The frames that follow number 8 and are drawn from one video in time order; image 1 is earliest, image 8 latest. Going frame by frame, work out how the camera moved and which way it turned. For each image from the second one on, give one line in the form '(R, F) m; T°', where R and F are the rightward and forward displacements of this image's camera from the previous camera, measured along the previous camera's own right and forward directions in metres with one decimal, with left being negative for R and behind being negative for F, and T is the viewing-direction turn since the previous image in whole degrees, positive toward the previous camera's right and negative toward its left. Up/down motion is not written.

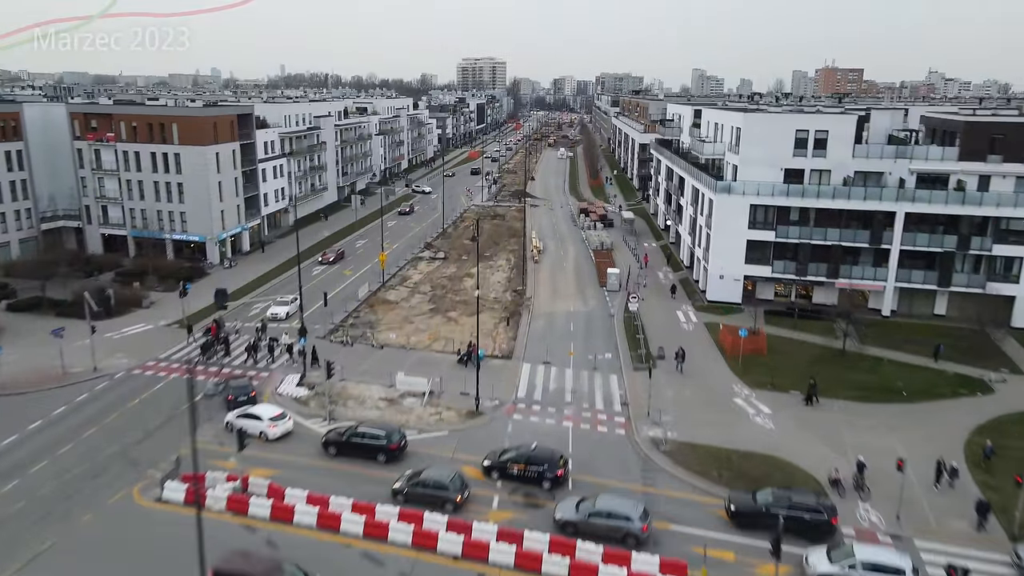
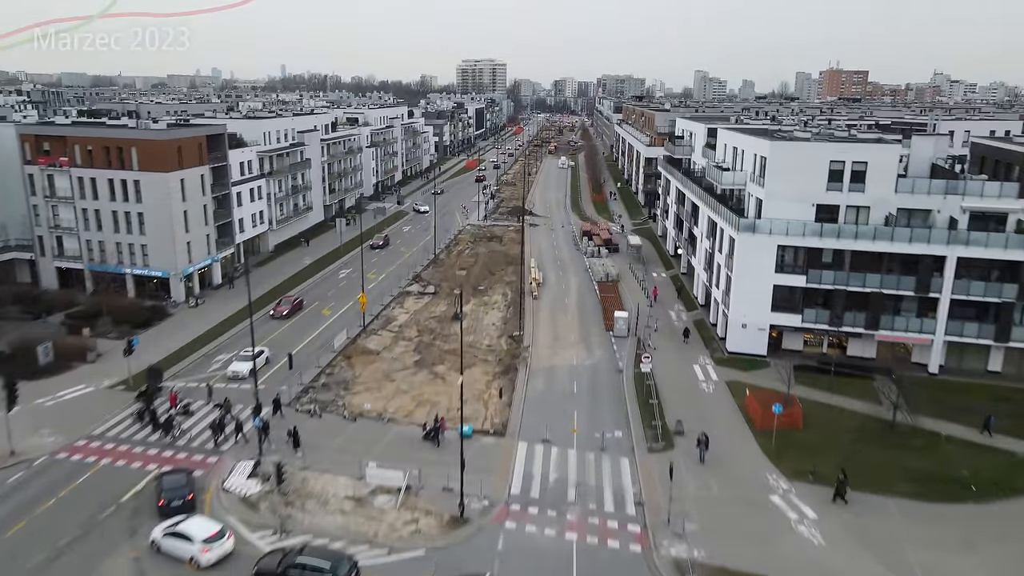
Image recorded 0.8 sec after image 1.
(+0.3, +4.7) m; 0°
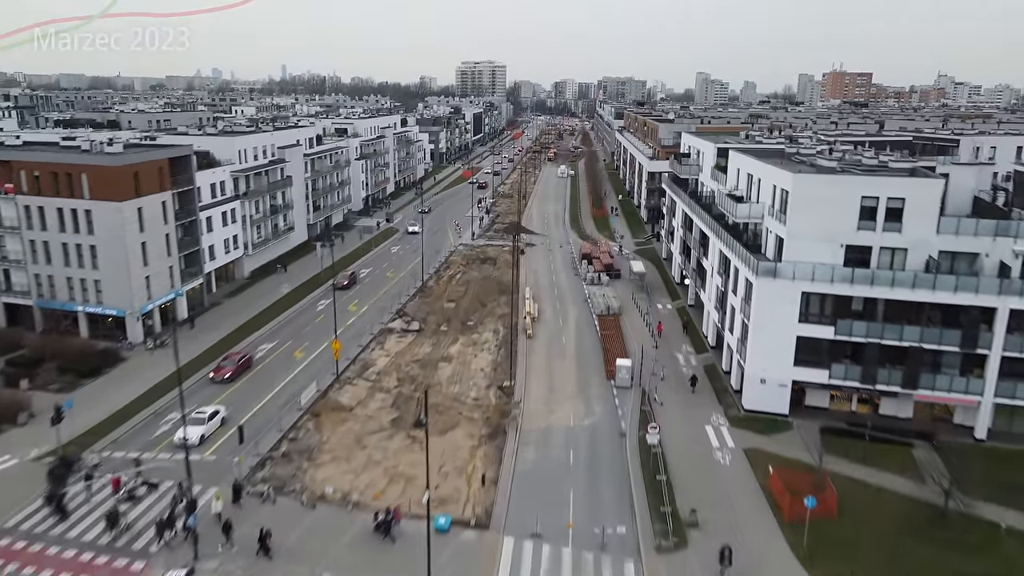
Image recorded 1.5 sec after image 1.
(+0.5, +4.1) m; 0°
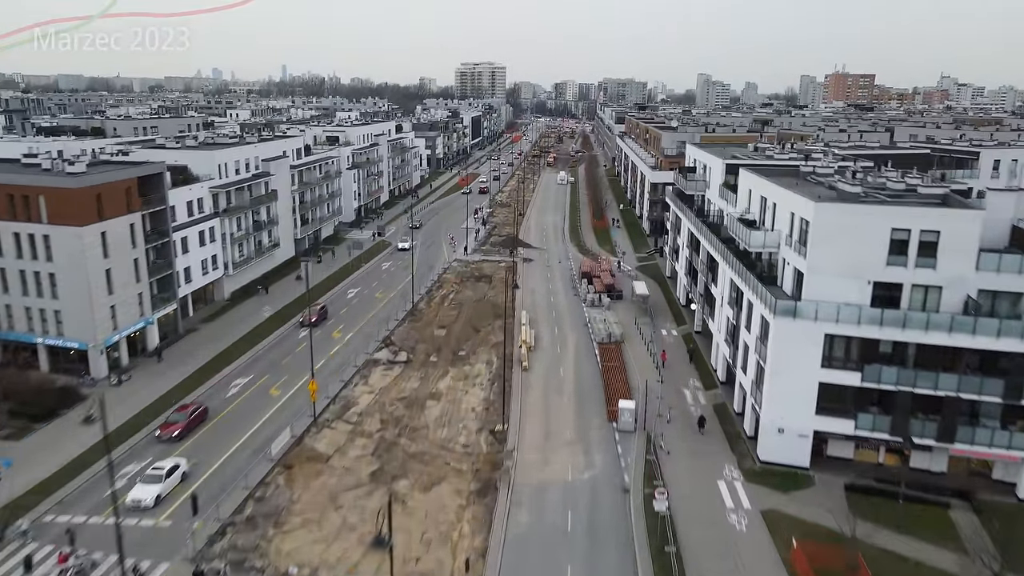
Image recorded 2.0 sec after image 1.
(+0.3, +3.0) m; 0°
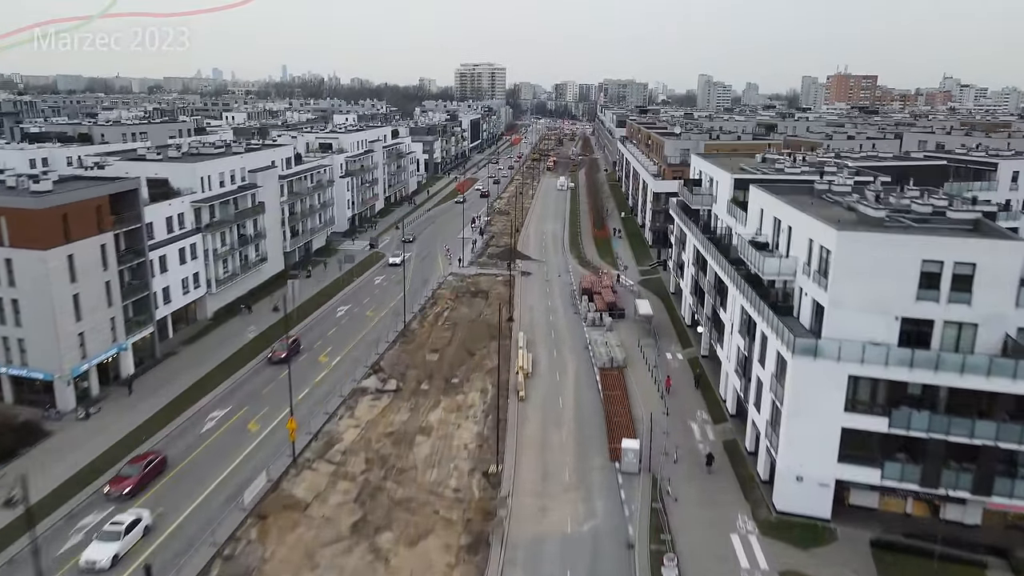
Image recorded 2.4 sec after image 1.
(+0.2, +2.4) m; 0°
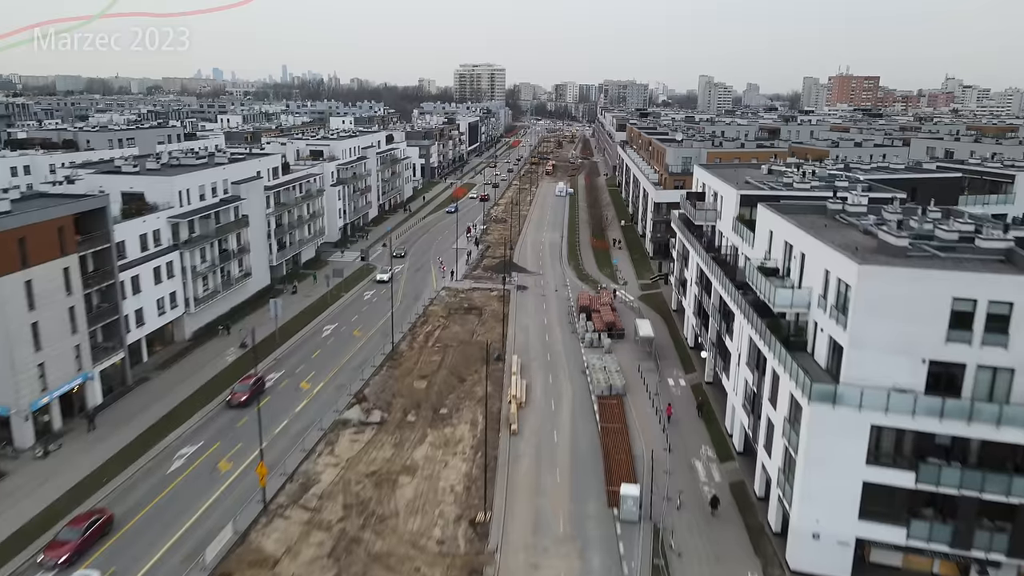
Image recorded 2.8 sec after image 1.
(+0.4, +2.4) m; 0°
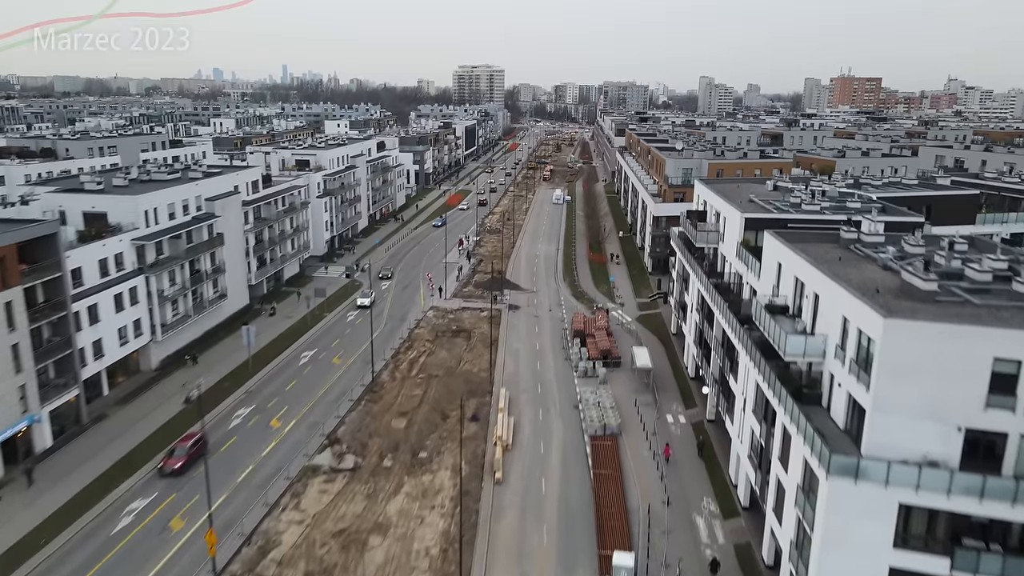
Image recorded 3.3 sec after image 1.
(+0.7, +3.0) m; 0°
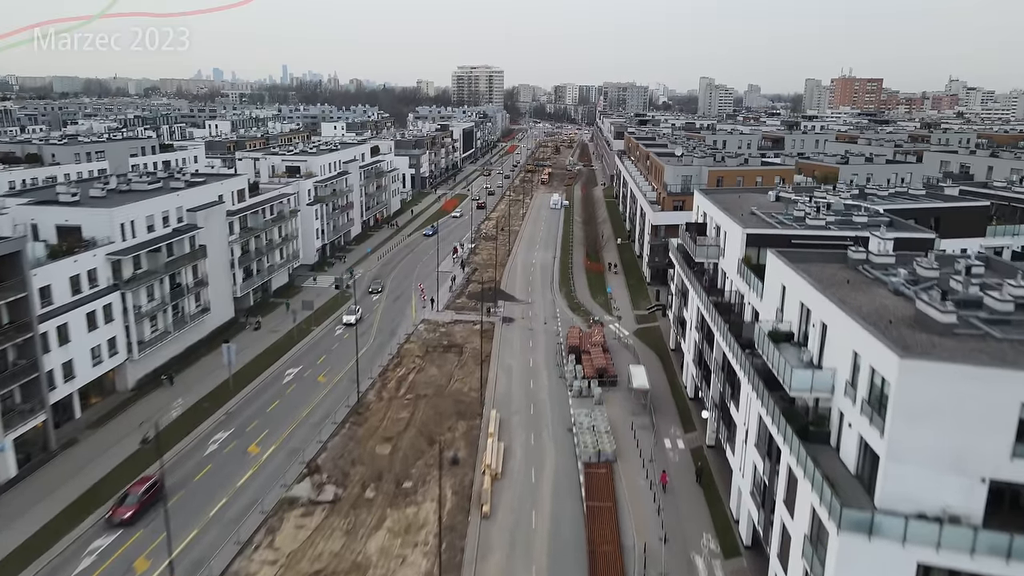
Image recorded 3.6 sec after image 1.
(+0.5, +1.8) m; 0°
